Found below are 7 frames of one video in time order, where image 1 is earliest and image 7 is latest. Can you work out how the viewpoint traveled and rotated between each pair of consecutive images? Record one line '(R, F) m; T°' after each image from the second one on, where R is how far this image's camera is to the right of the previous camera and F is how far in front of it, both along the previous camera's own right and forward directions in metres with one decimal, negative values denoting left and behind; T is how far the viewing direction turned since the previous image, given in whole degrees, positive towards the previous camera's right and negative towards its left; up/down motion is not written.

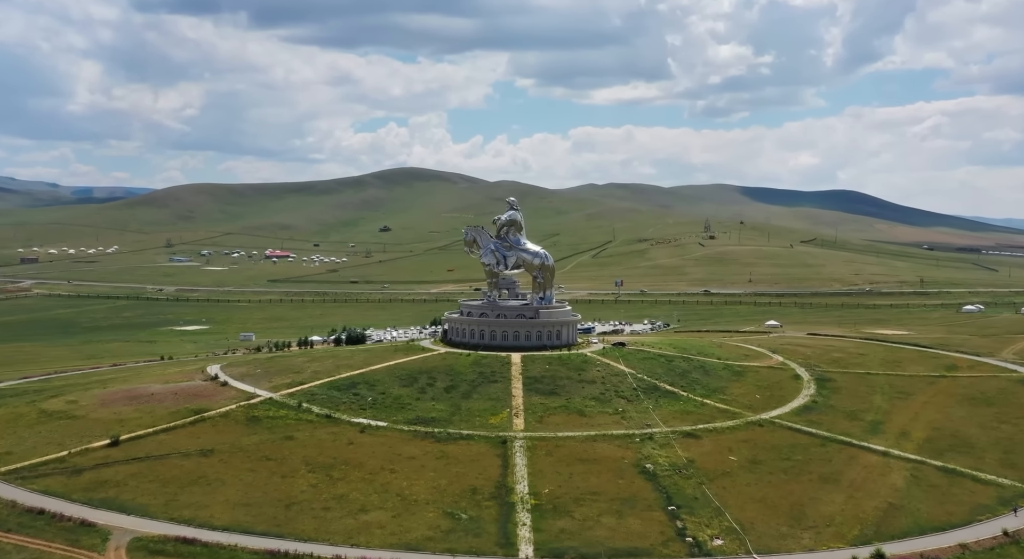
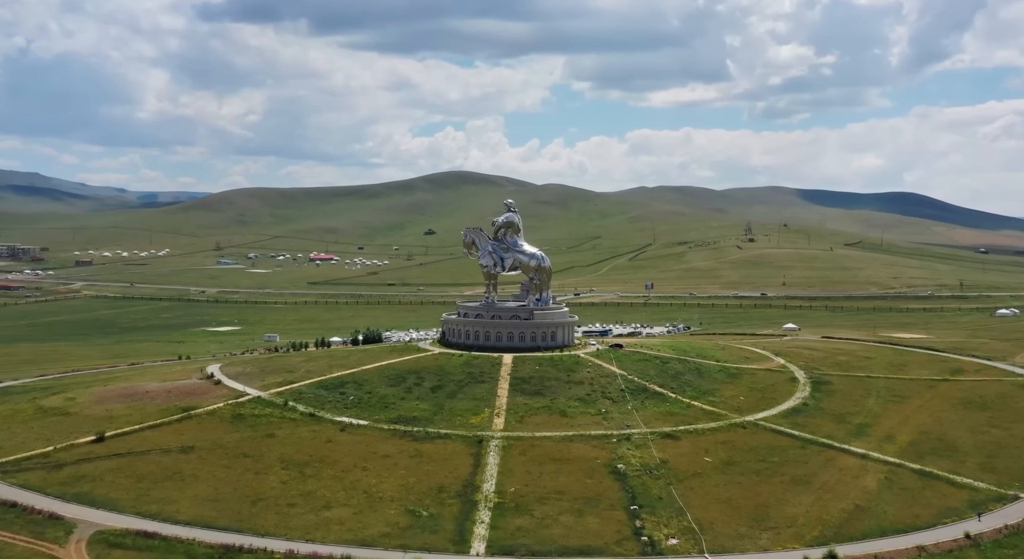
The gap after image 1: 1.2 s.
(+2.4, -0.1) m; -2°
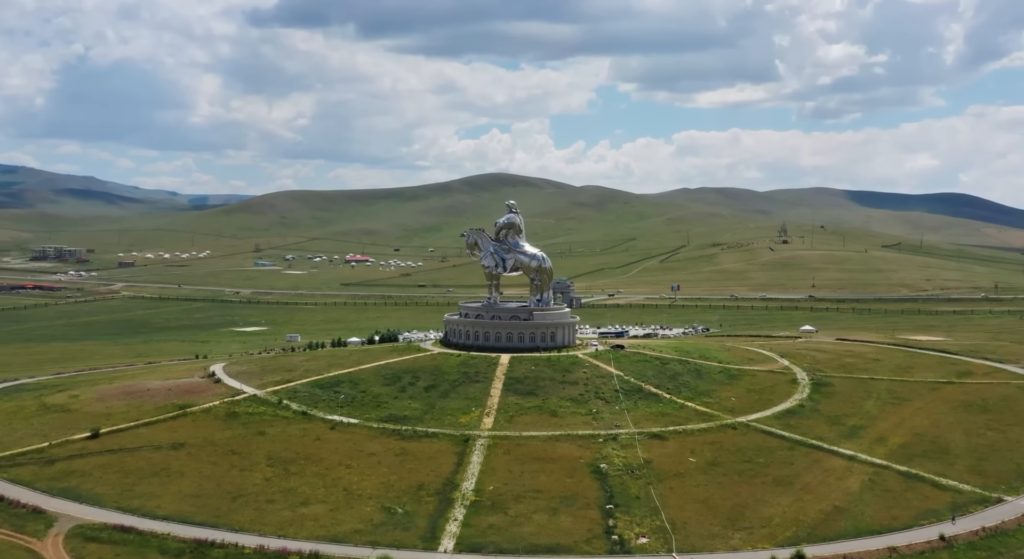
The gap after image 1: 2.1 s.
(+1.8, -0.2) m; -1°
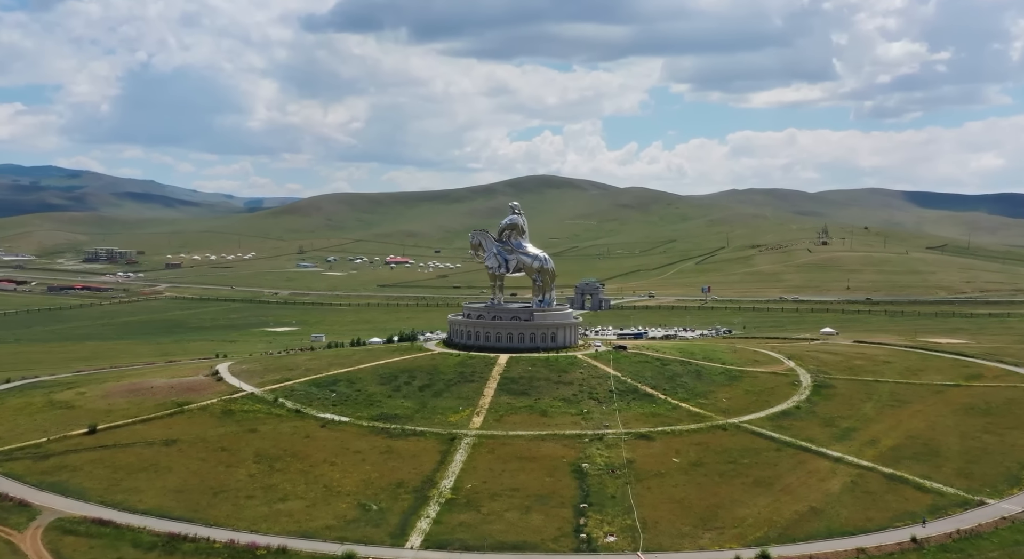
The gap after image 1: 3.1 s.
(+2.0, -0.2) m; -2°
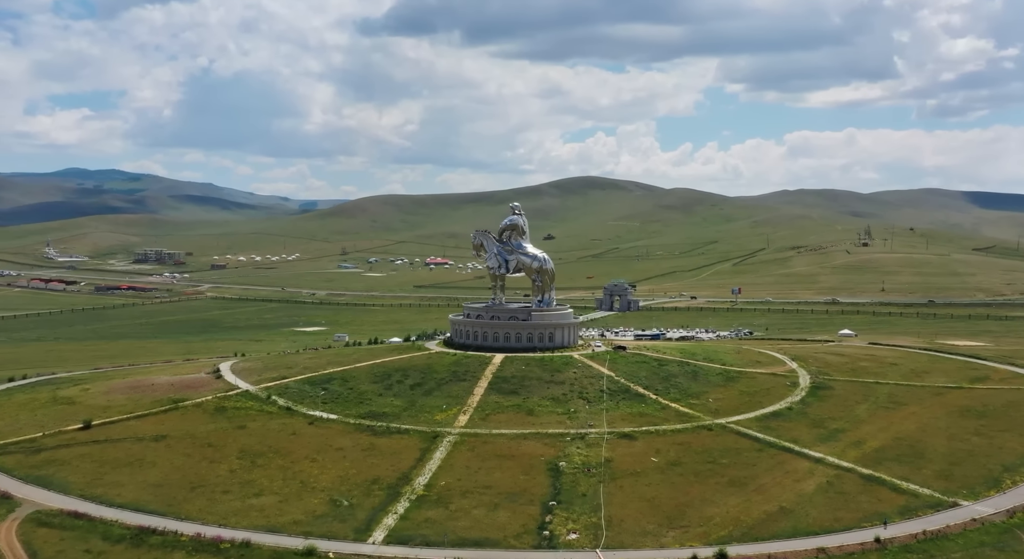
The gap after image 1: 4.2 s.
(+2.2, -0.3) m; -2°
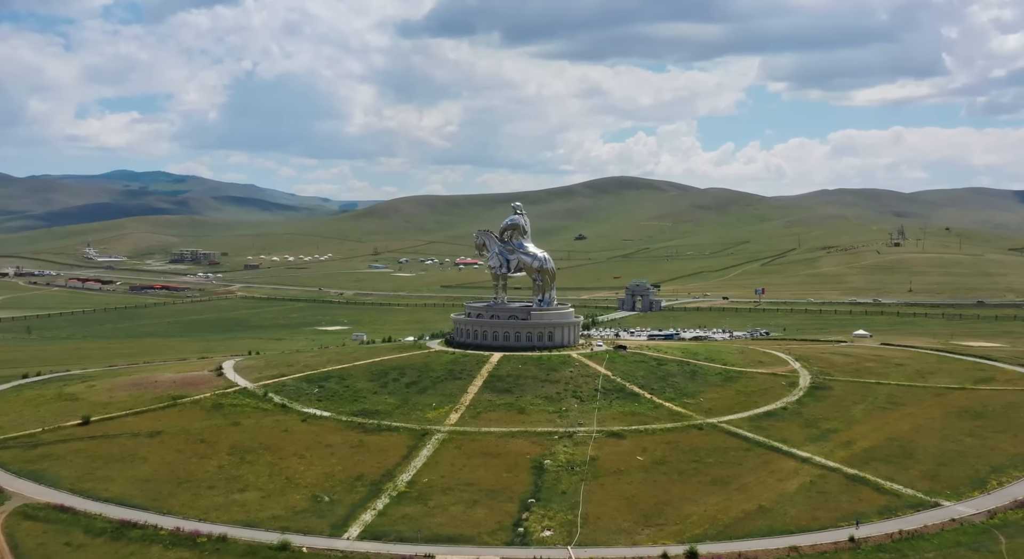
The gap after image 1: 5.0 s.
(+1.6, -0.3) m; -1°
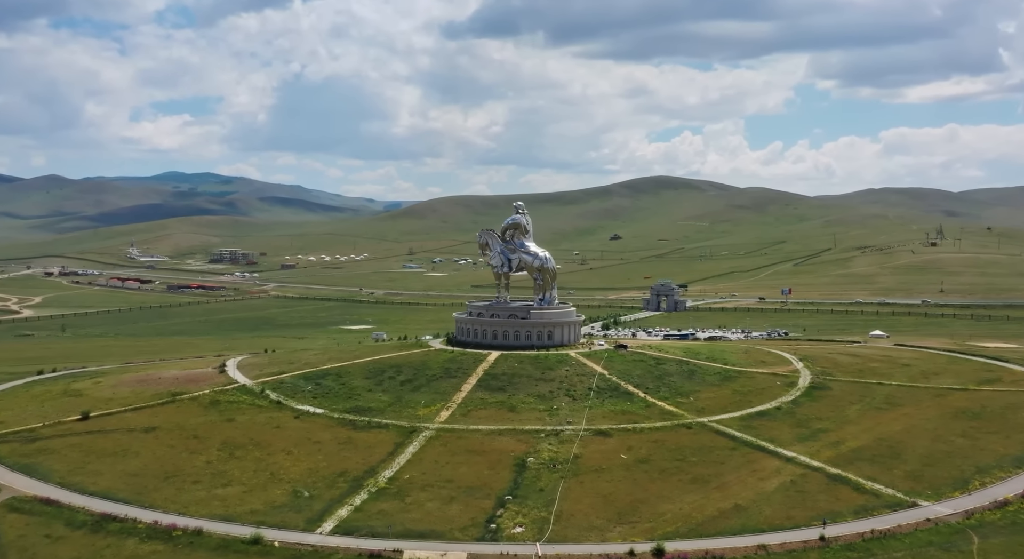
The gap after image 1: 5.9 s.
(+1.8, -0.4) m; -1°
